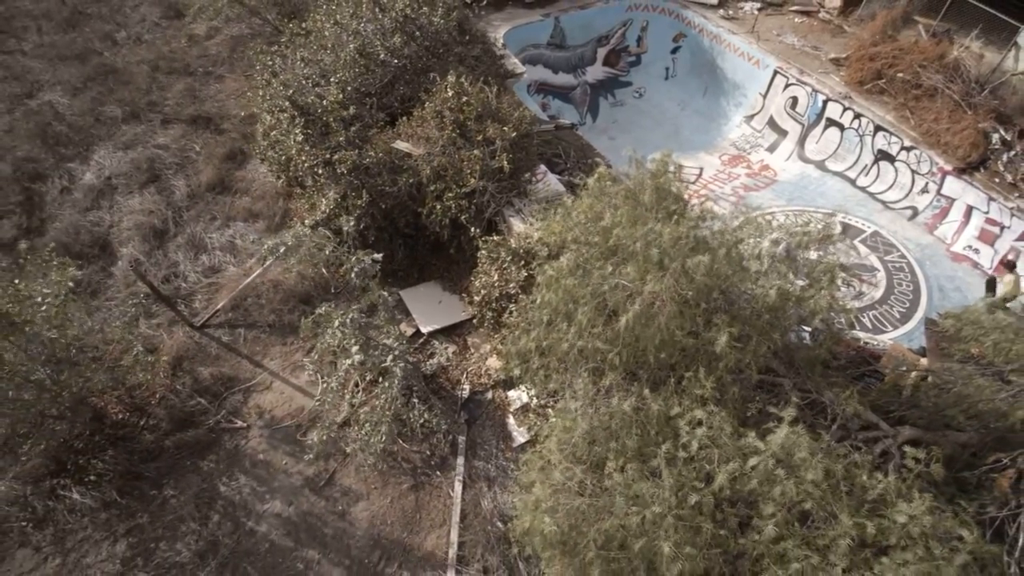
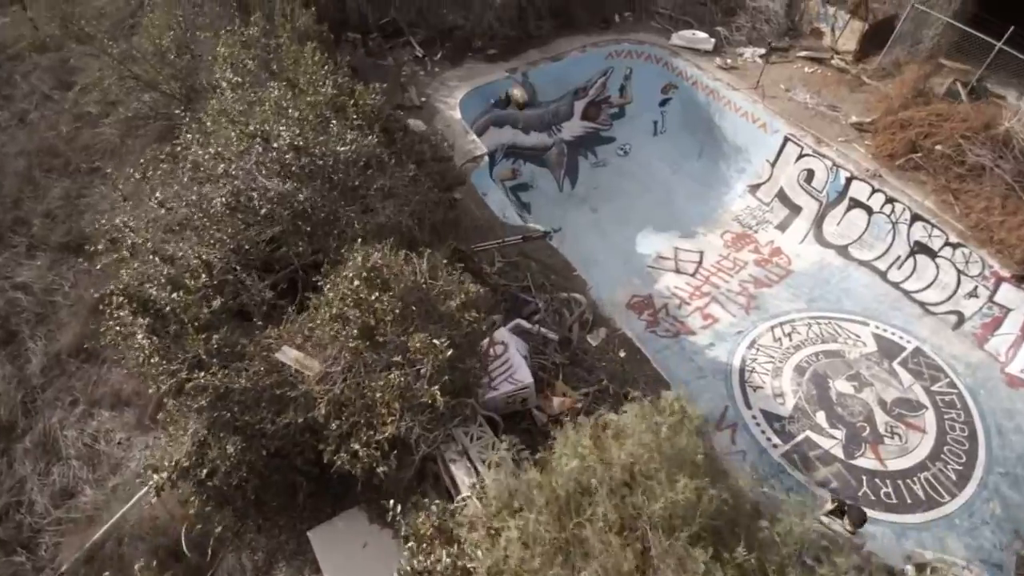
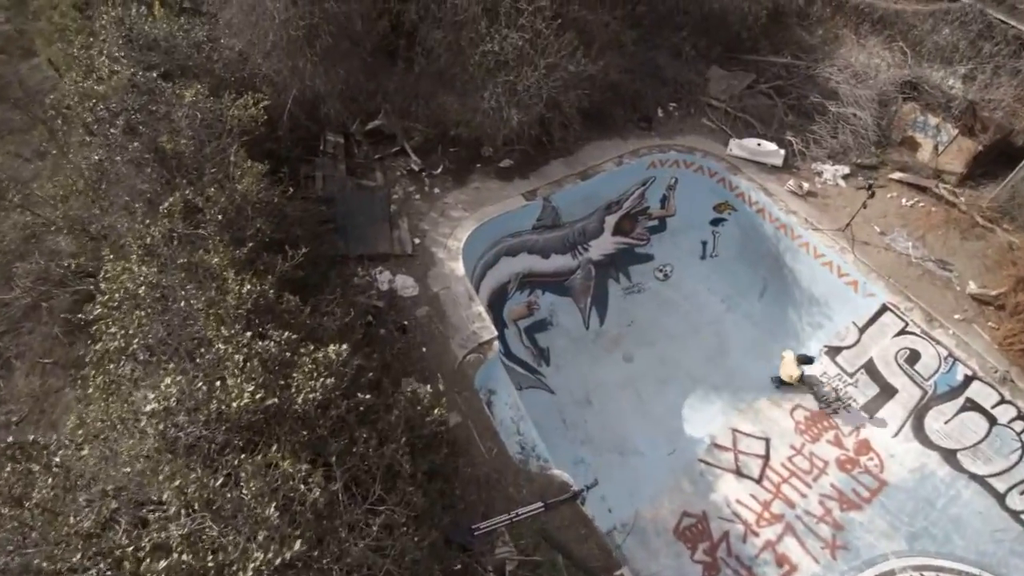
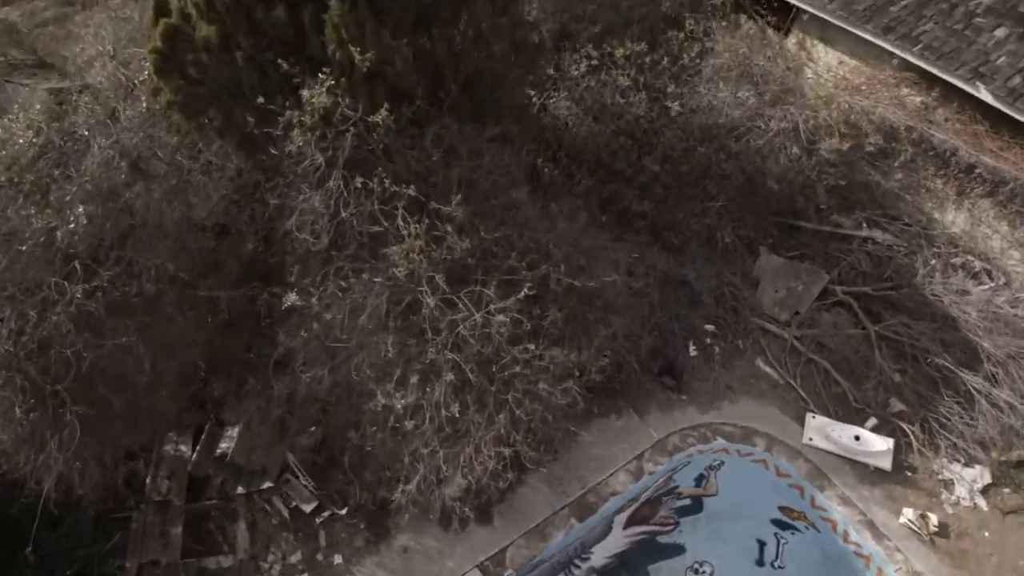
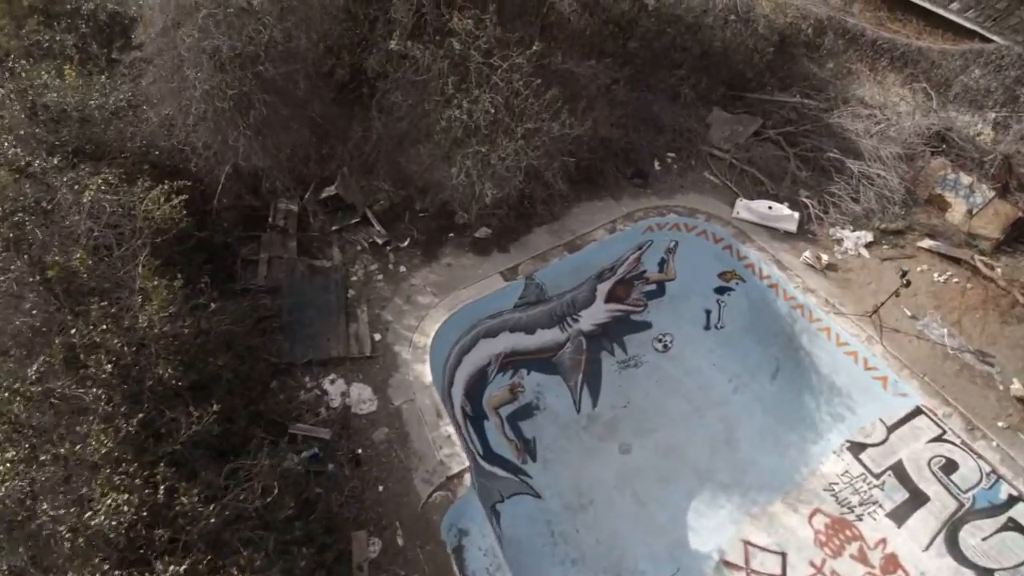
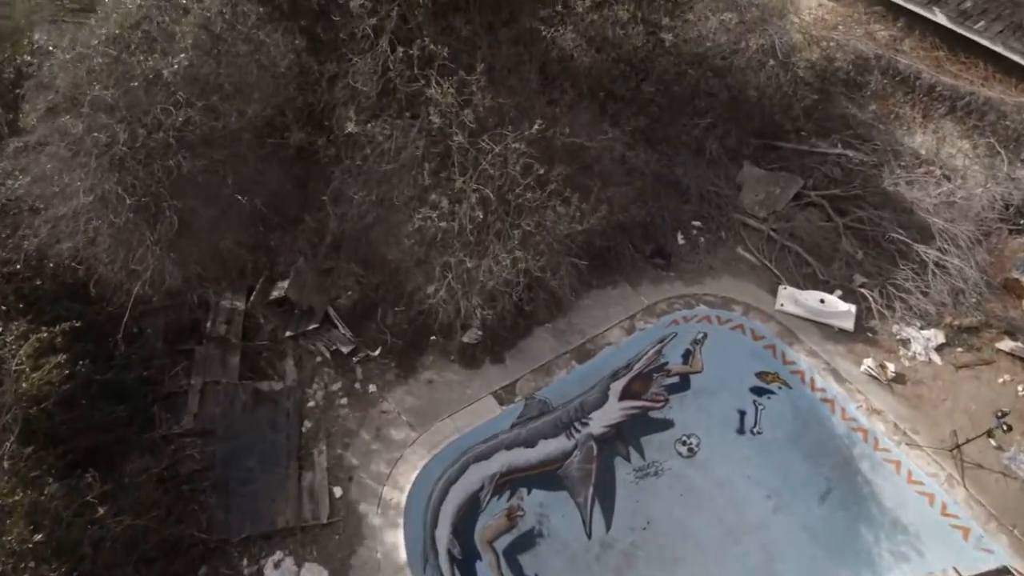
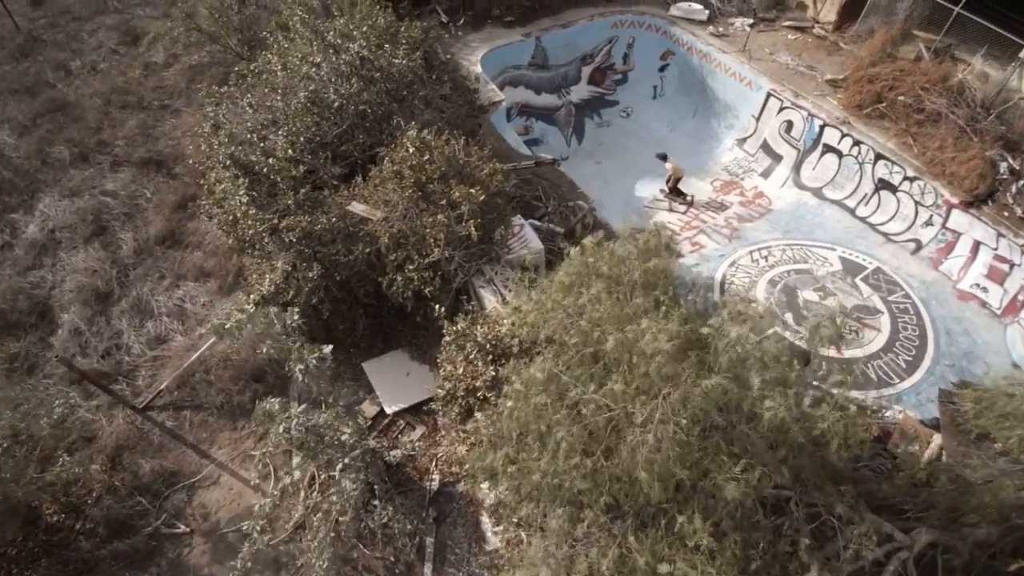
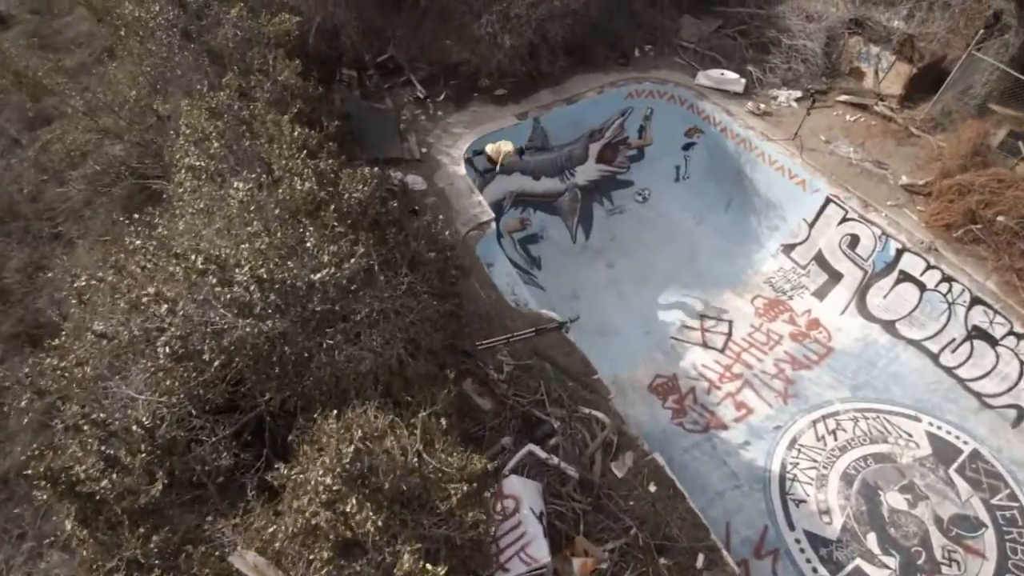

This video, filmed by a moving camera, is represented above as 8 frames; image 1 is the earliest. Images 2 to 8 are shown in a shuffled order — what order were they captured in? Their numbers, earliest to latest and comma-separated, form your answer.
7, 2, 8, 3, 5, 6, 4
